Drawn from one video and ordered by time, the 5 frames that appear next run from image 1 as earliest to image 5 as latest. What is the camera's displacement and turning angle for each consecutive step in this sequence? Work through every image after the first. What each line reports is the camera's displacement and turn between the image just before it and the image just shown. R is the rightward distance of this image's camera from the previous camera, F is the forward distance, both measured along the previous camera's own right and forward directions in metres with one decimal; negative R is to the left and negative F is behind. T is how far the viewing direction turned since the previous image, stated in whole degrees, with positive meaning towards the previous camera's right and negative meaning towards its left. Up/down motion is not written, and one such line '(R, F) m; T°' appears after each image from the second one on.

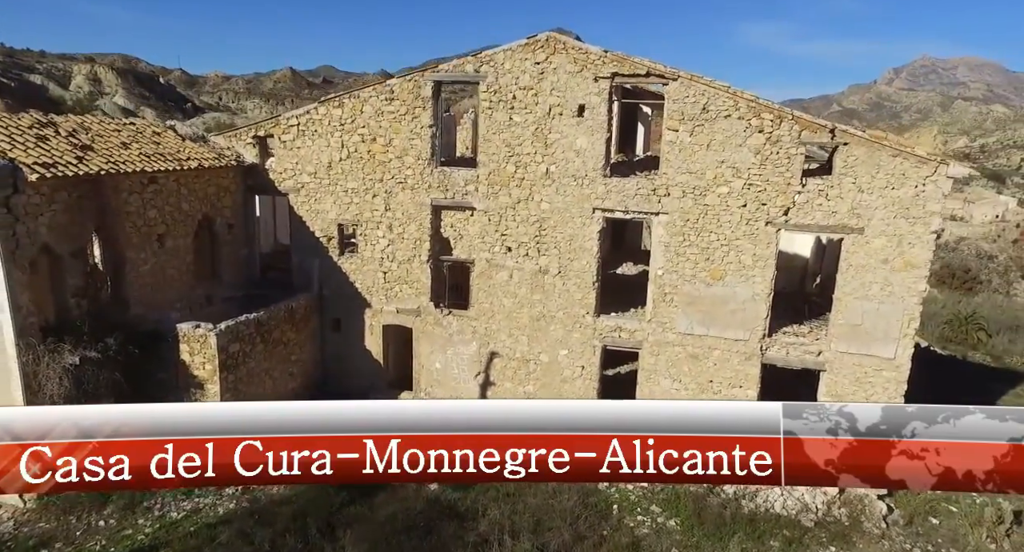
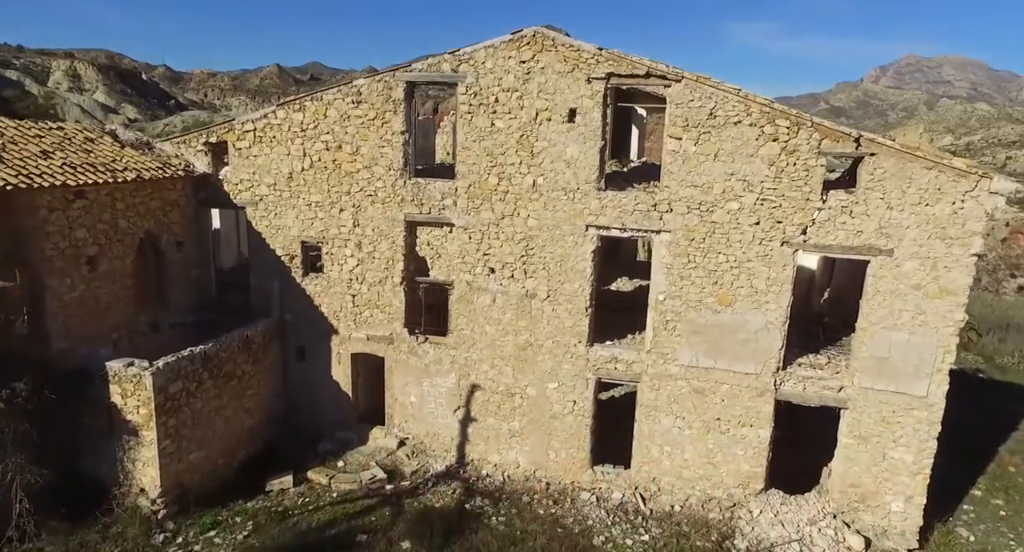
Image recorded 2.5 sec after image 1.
(+0.1, +1.4) m; +1°
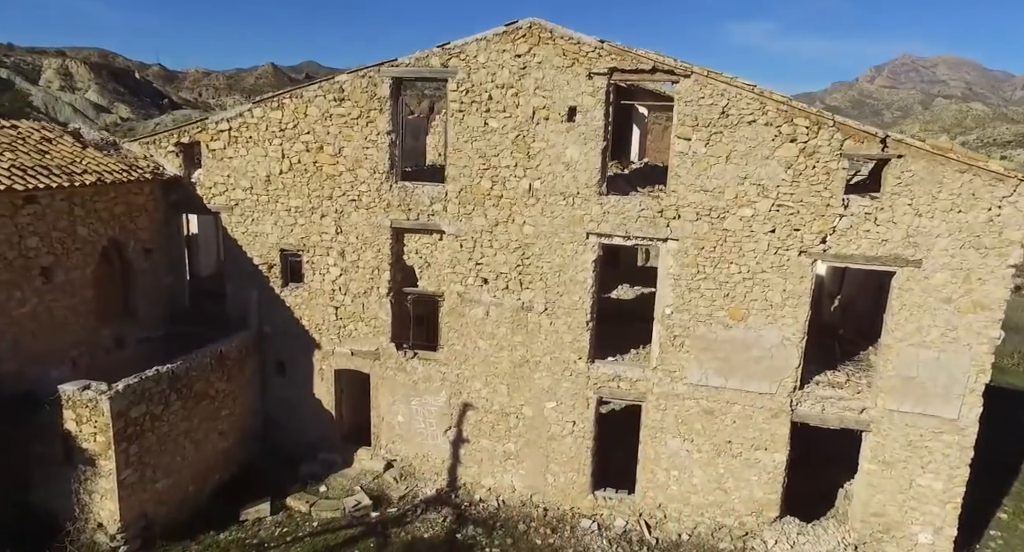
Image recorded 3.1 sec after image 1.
(0.0, +0.9) m; 0°
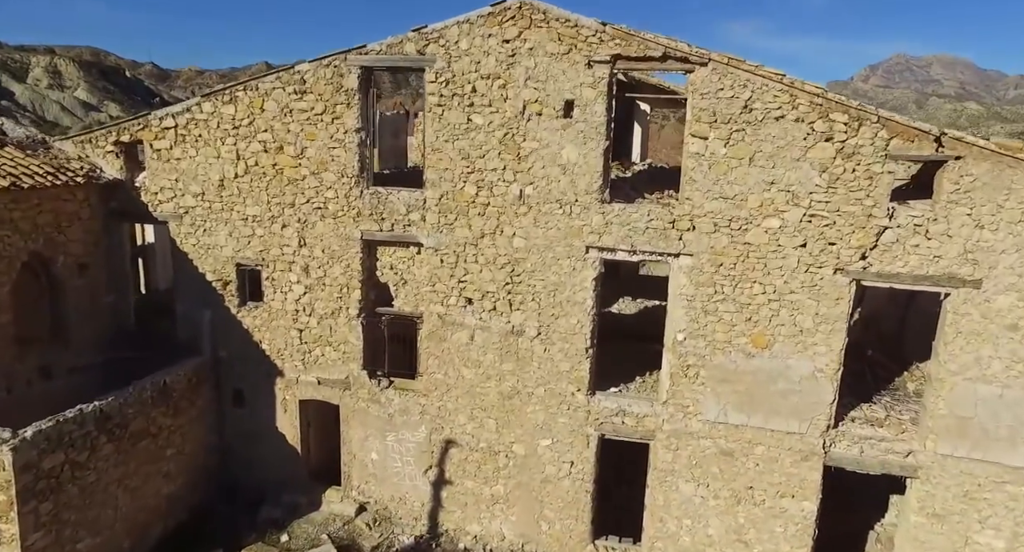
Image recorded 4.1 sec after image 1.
(+0.1, +1.4) m; 0°
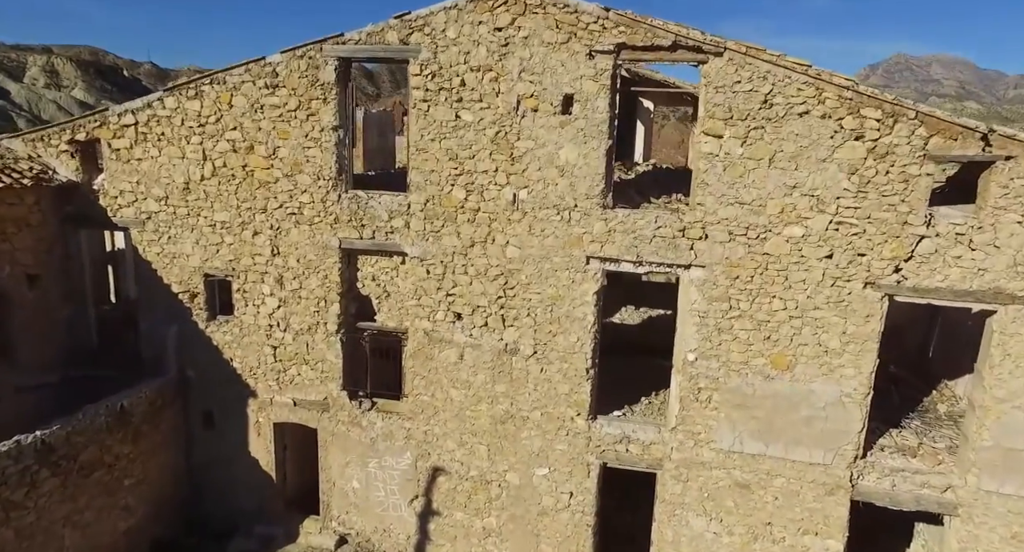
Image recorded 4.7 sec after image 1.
(+0.1, +0.9) m; 0°
